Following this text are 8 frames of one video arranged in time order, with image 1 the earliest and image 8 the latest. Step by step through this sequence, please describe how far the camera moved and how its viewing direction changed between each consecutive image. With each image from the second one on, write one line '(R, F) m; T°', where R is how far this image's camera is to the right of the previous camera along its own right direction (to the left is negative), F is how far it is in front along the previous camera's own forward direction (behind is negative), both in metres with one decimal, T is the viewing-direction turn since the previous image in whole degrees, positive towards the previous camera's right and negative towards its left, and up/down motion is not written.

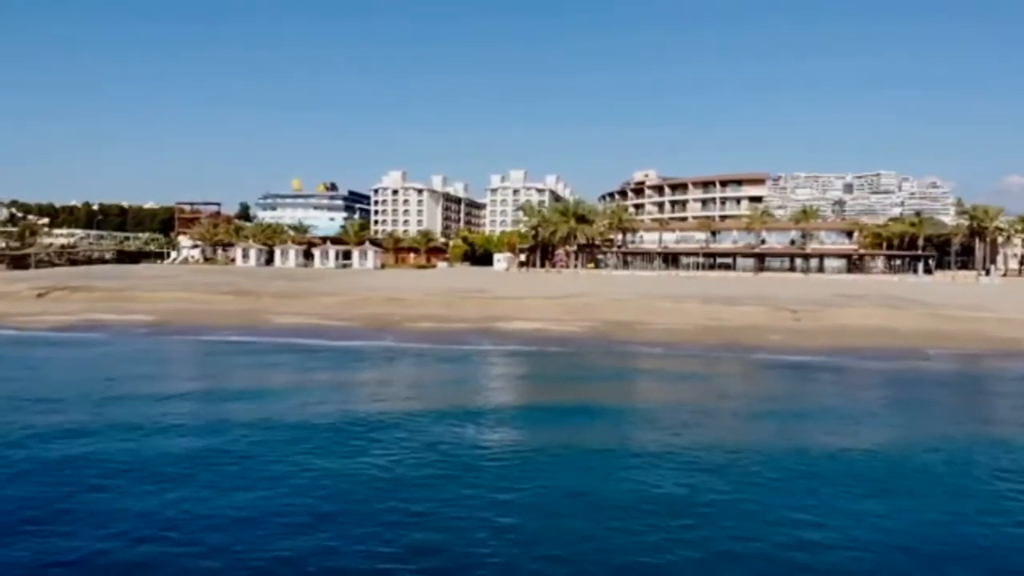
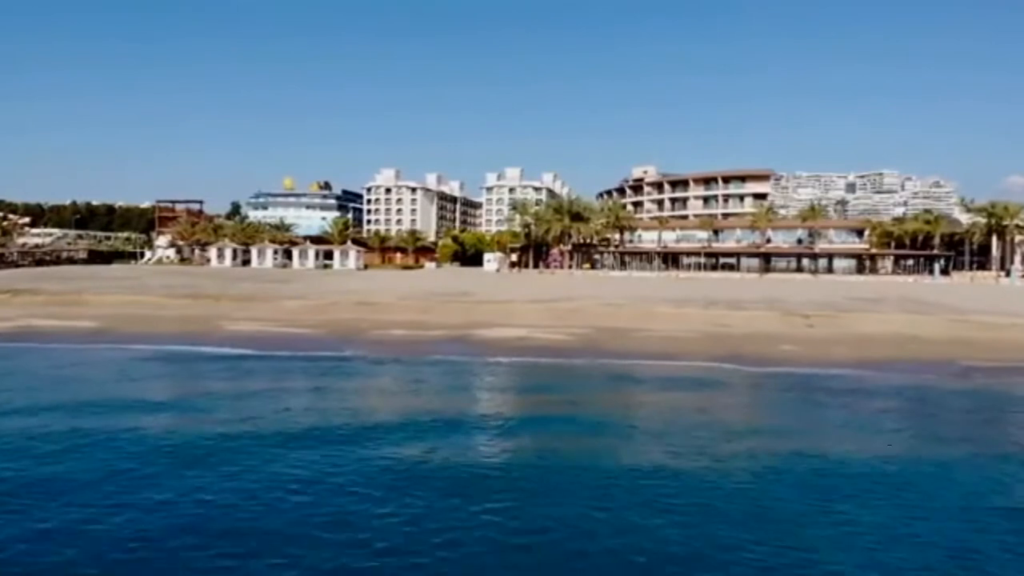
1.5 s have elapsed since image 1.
(+0.4, +3.5) m; 0°
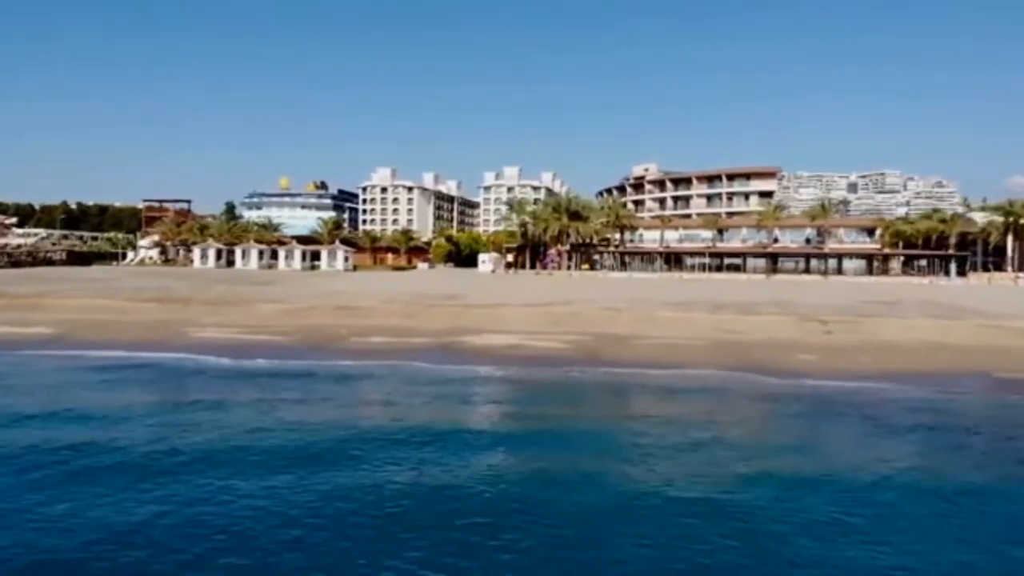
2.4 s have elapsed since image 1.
(+0.2, +2.6) m; 0°
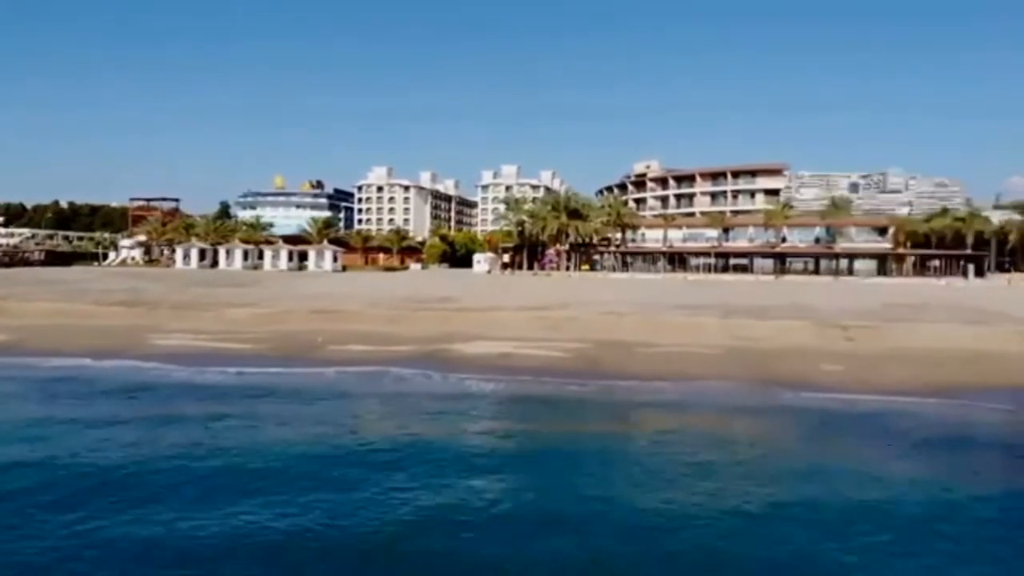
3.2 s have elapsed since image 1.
(+0.1, +2.5) m; 0°
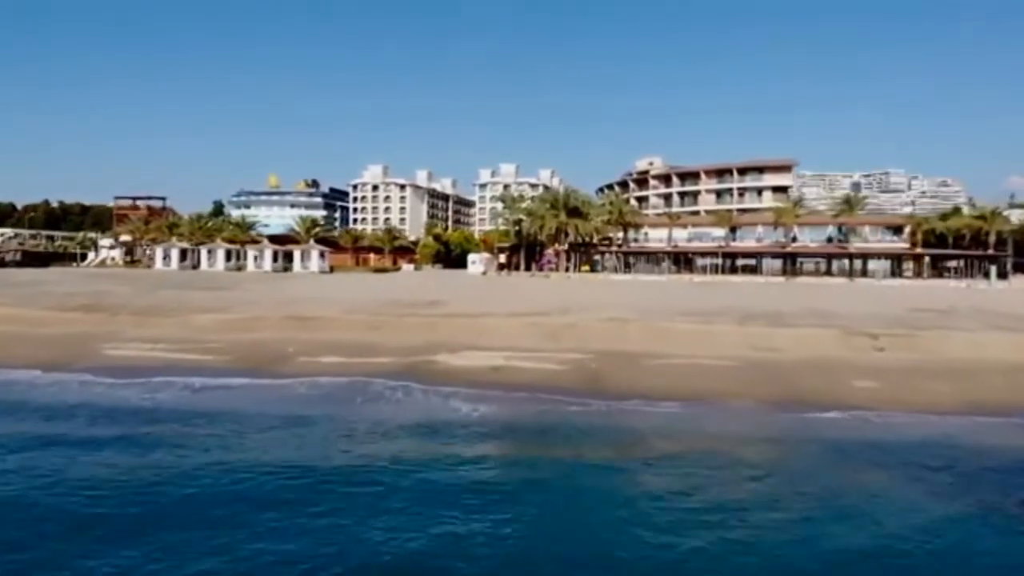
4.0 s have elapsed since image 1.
(+0.1, +2.7) m; 0°
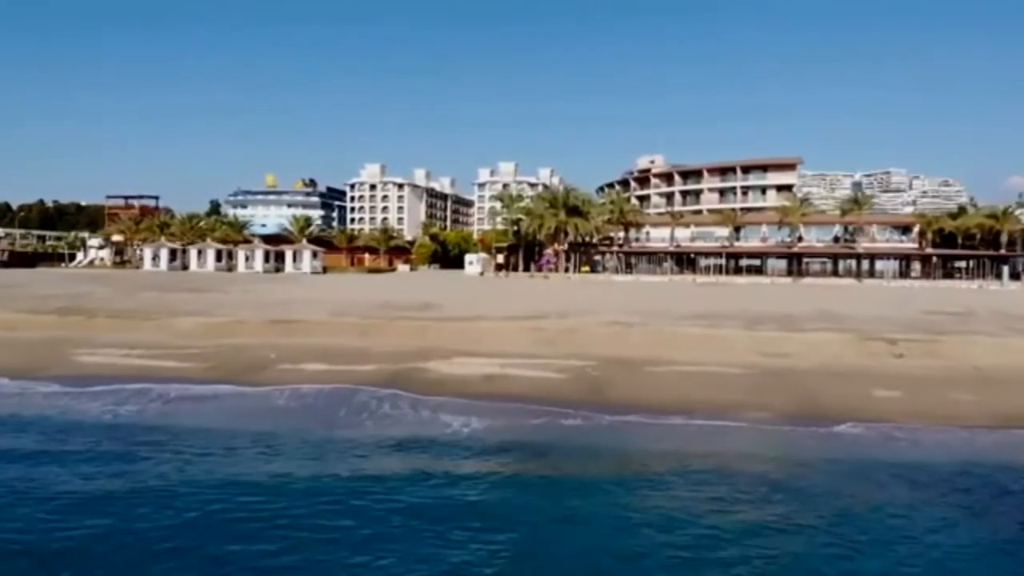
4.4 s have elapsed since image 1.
(+0.1, +1.4) m; 0°
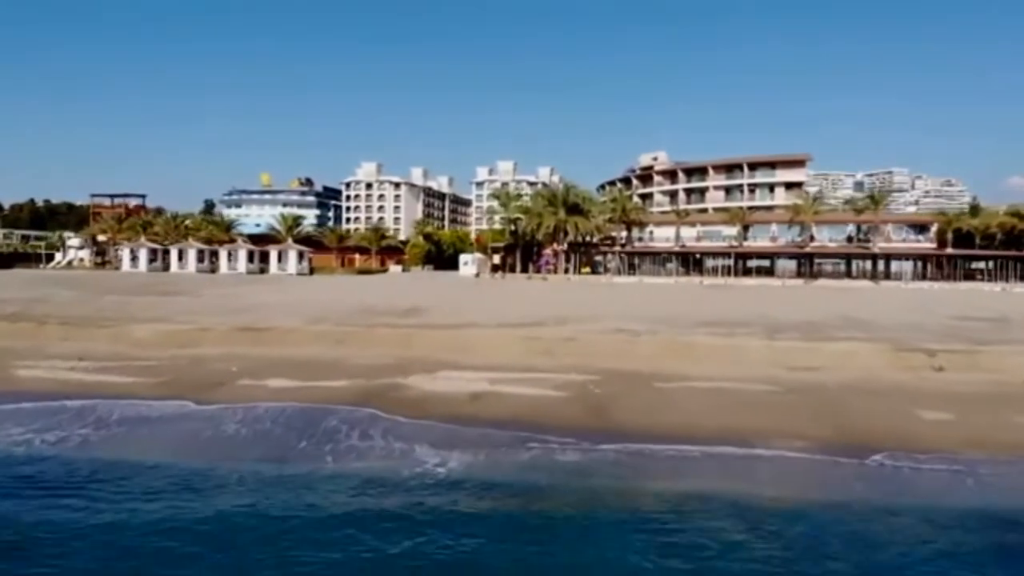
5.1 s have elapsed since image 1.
(+0.1, +2.5) m; 0°
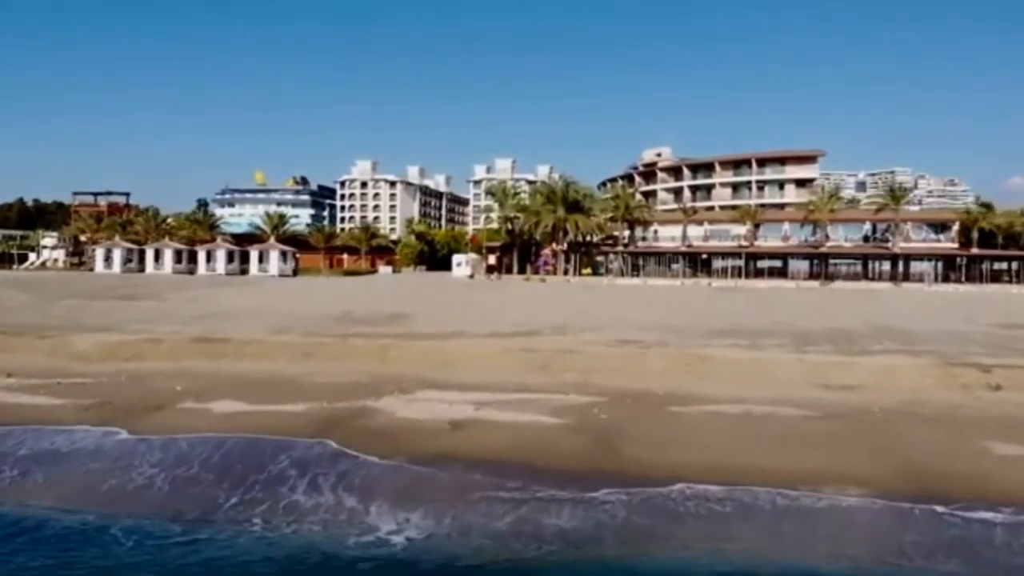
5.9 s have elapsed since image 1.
(+0.1, +2.8) m; 0°
